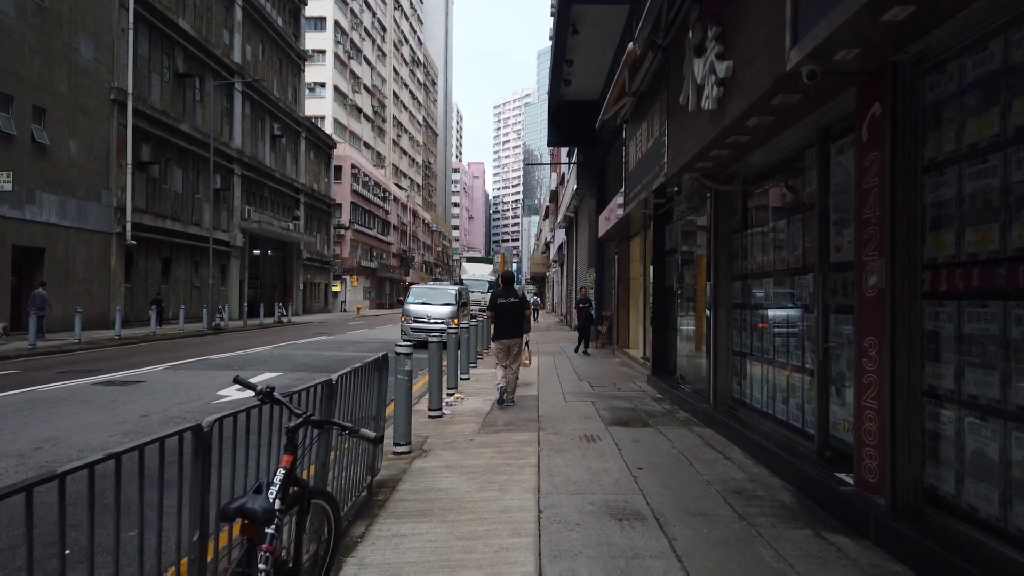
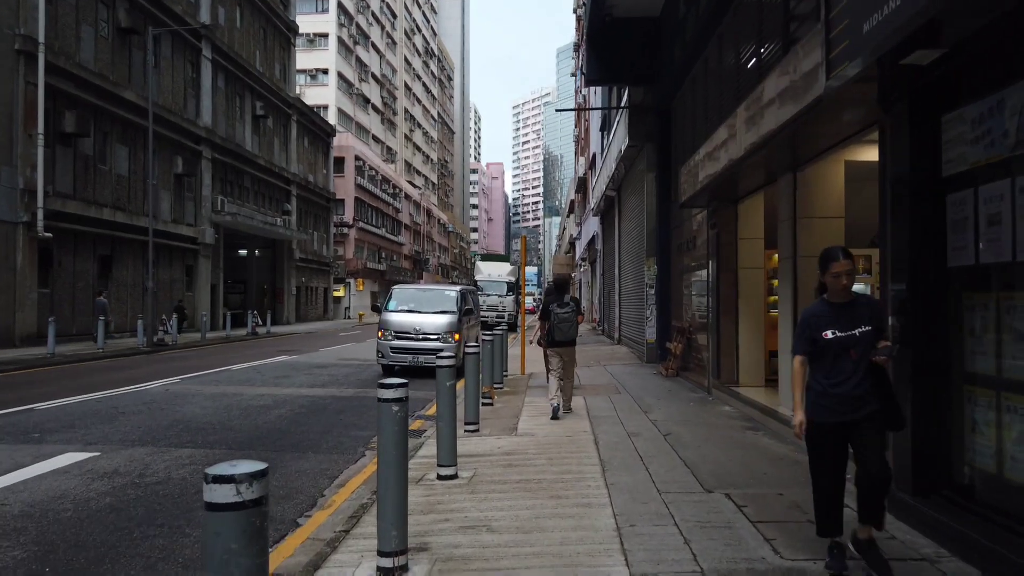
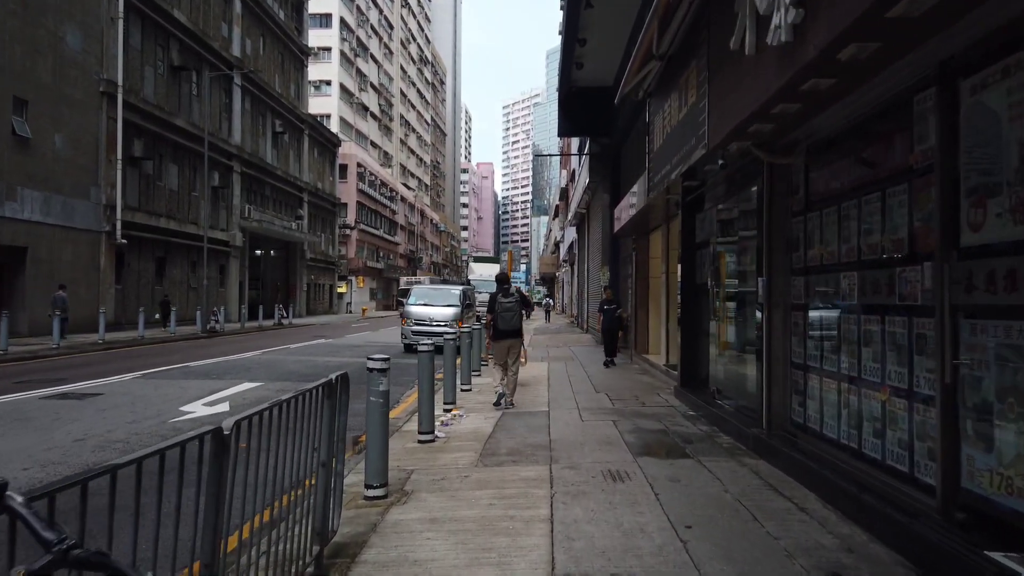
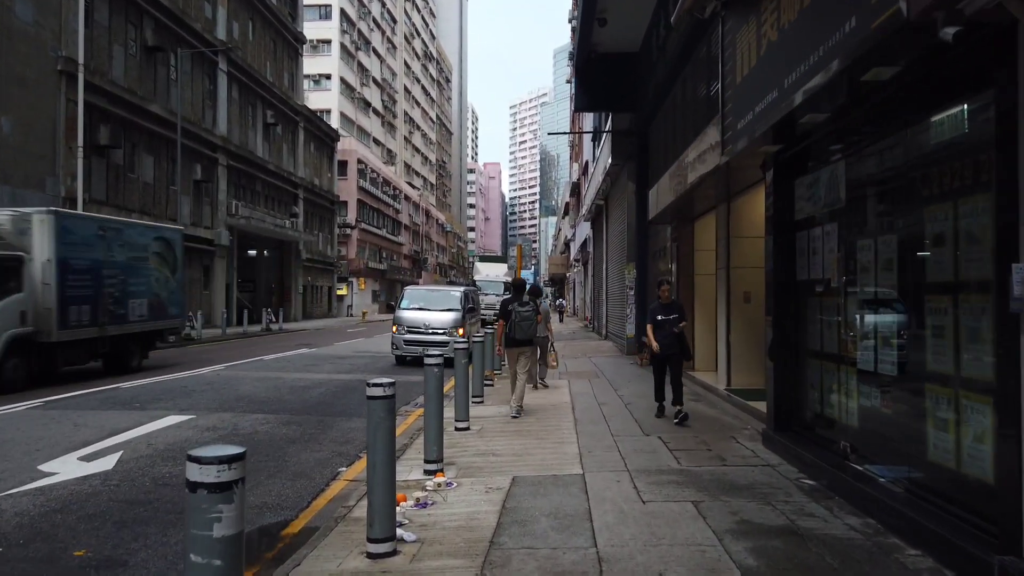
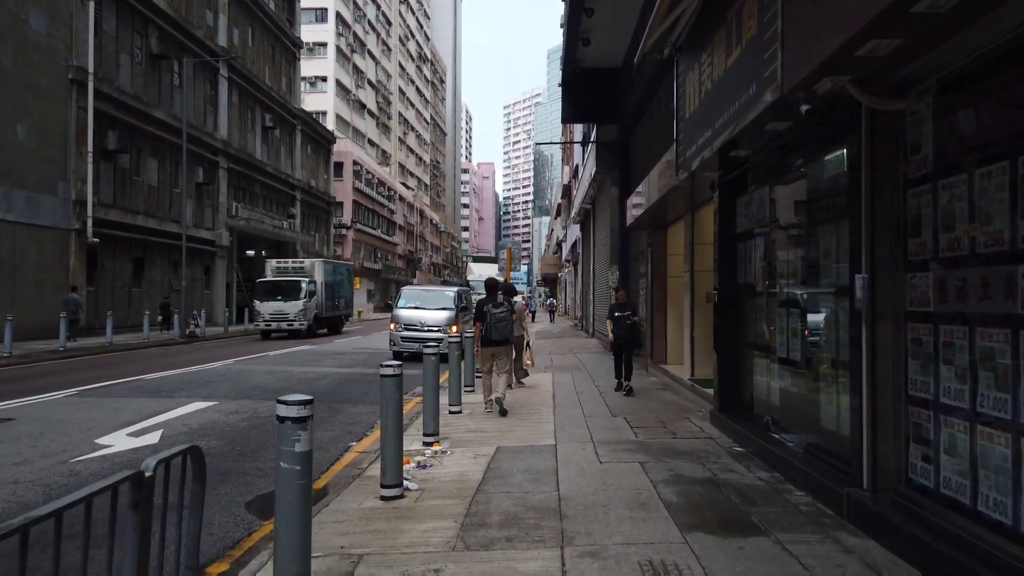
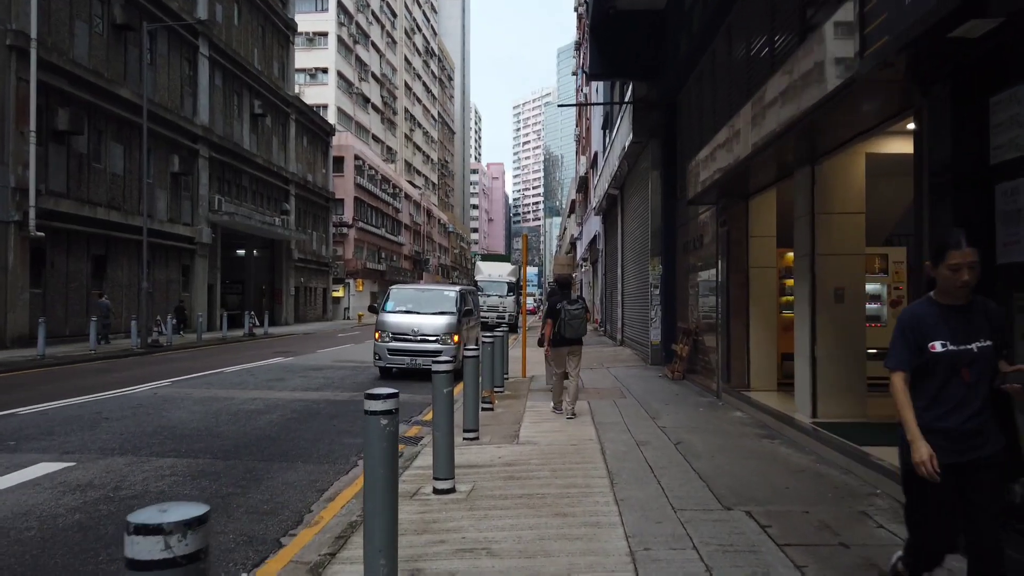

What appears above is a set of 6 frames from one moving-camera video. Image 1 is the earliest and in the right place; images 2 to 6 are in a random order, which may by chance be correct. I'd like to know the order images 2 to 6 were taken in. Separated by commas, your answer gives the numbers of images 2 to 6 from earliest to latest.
3, 5, 4, 2, 6
